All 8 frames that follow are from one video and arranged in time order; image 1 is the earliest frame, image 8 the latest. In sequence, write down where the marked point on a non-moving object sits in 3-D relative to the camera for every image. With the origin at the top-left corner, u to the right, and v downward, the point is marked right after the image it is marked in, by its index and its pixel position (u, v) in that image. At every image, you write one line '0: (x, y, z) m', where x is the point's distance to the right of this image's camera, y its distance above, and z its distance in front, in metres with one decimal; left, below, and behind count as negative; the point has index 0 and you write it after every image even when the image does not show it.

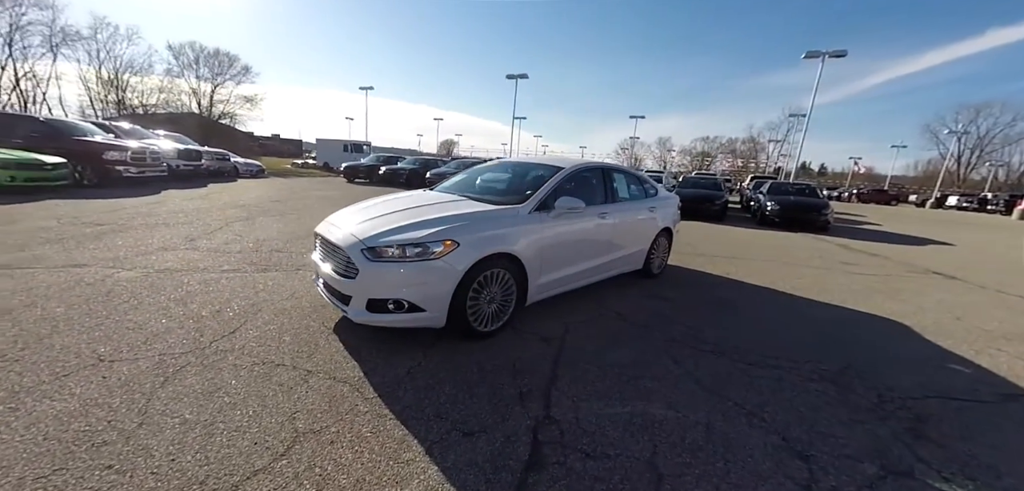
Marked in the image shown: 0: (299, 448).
0: (-1.1, -1.0, +2.0) m
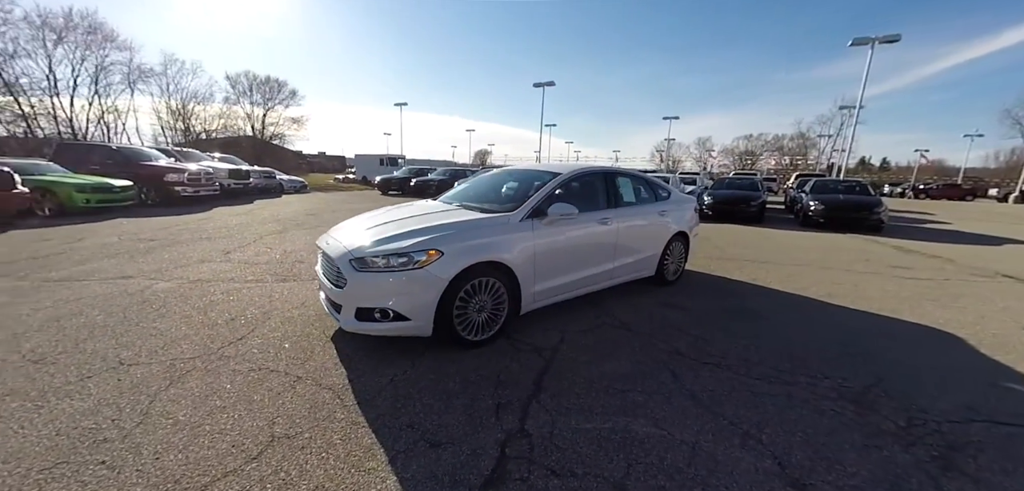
0: (-1.3, -1.1, +2.0) m
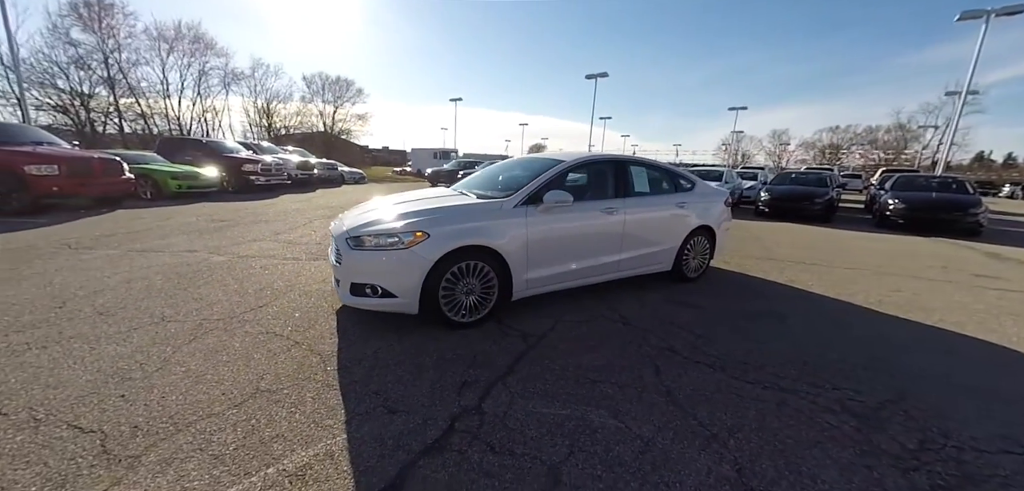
0: (-1.6, -0.9, +2.3) m
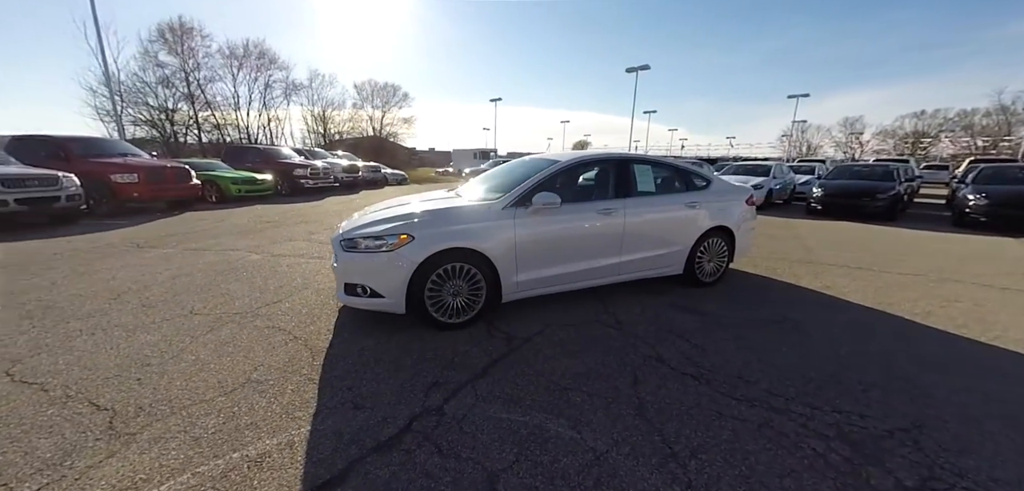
0: (-1.8, -1.0, +2.5) m
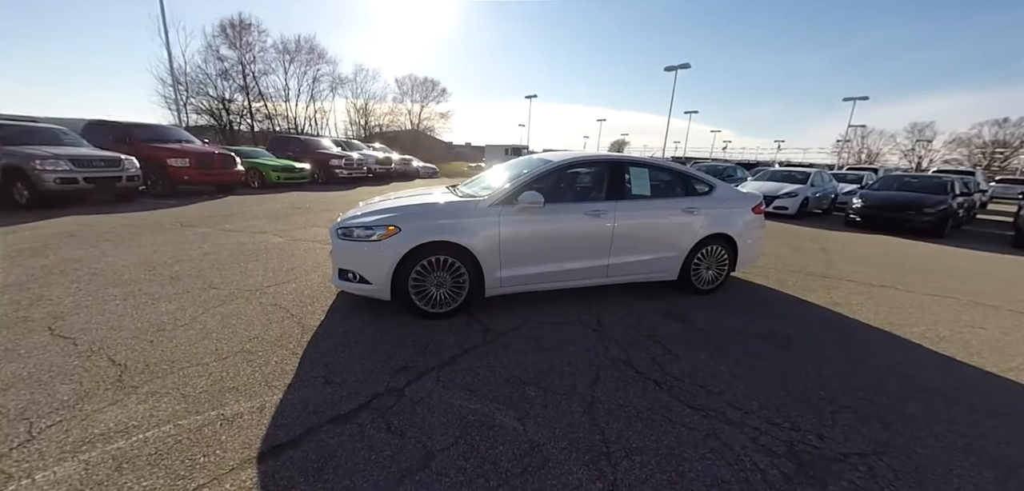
0: (-2.1, -0.8, +2.8) m
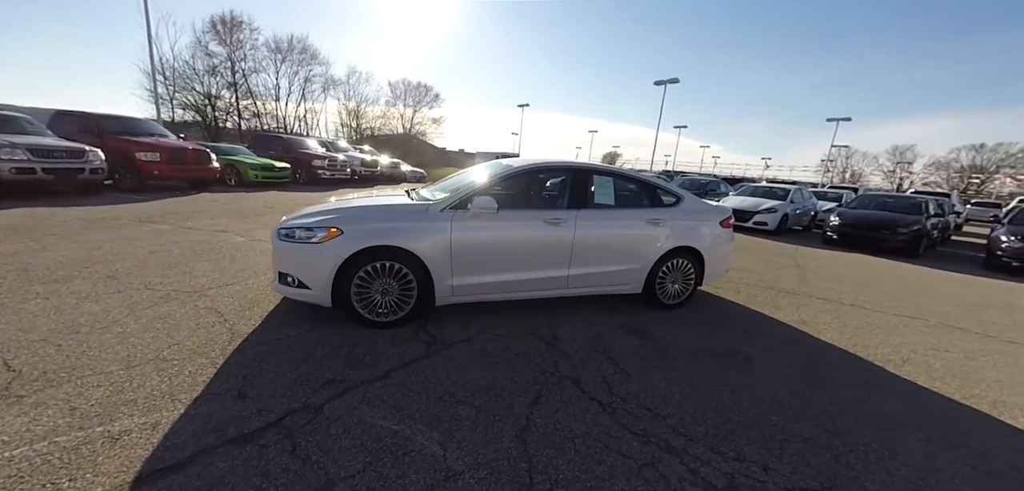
0: (-2.5, -0.8, +2.5) m
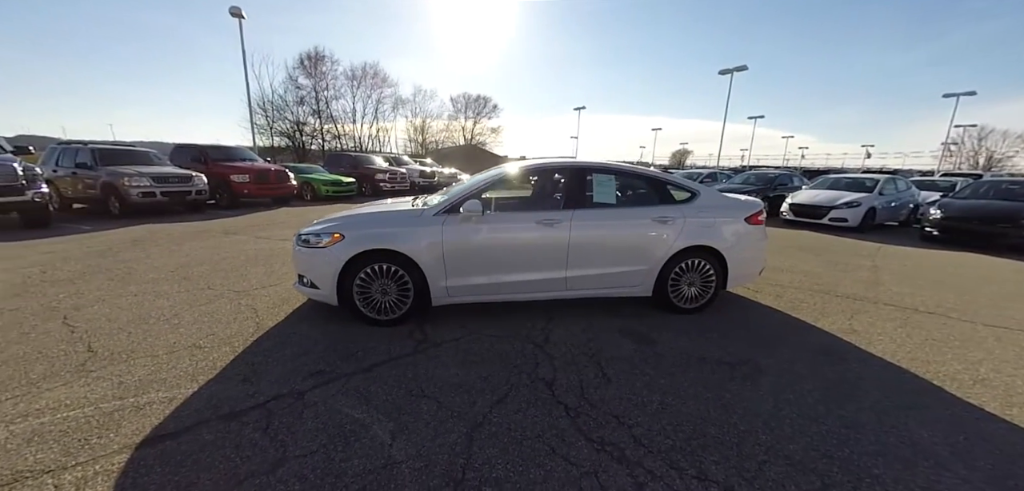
0: (-2.7, -0.9, +3.0) m
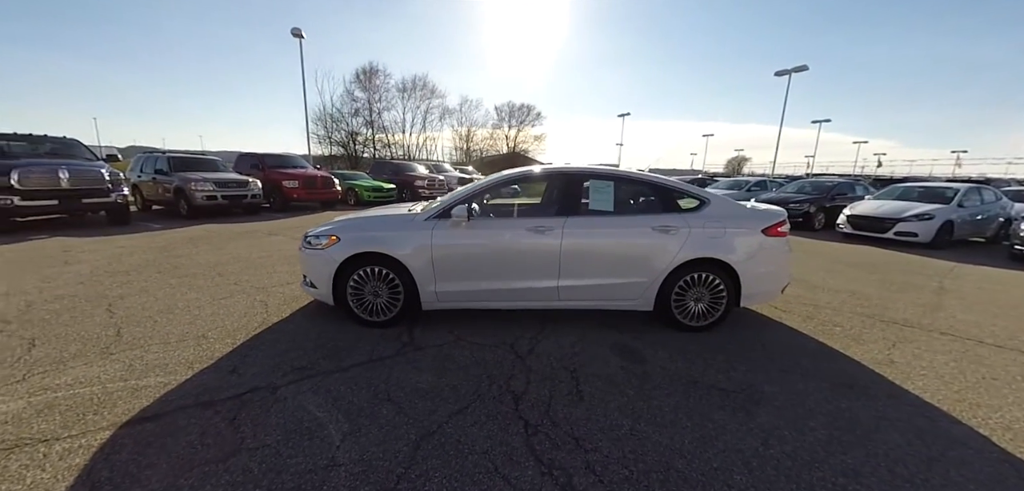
0: (-2.8, -0.8, +3.3) m
